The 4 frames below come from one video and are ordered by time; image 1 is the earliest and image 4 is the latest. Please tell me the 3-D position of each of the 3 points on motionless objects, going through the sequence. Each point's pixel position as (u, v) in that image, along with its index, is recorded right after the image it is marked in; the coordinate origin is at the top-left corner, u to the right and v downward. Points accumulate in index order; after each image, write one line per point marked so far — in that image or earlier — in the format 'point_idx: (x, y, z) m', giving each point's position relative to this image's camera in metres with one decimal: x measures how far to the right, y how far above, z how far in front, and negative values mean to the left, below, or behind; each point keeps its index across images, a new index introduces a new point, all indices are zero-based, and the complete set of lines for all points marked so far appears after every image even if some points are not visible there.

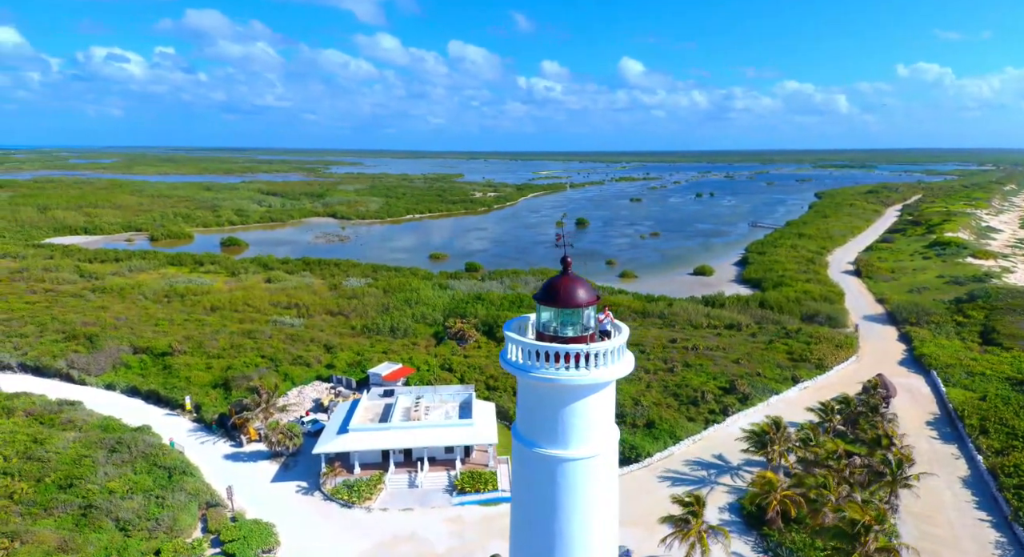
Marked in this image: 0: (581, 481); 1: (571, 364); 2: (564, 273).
0: (+1.2, -3.5, +12.2) m
1: (+1.0, -1.5, +11.9) m
2: (+0.9, +0.1, +12.4) m
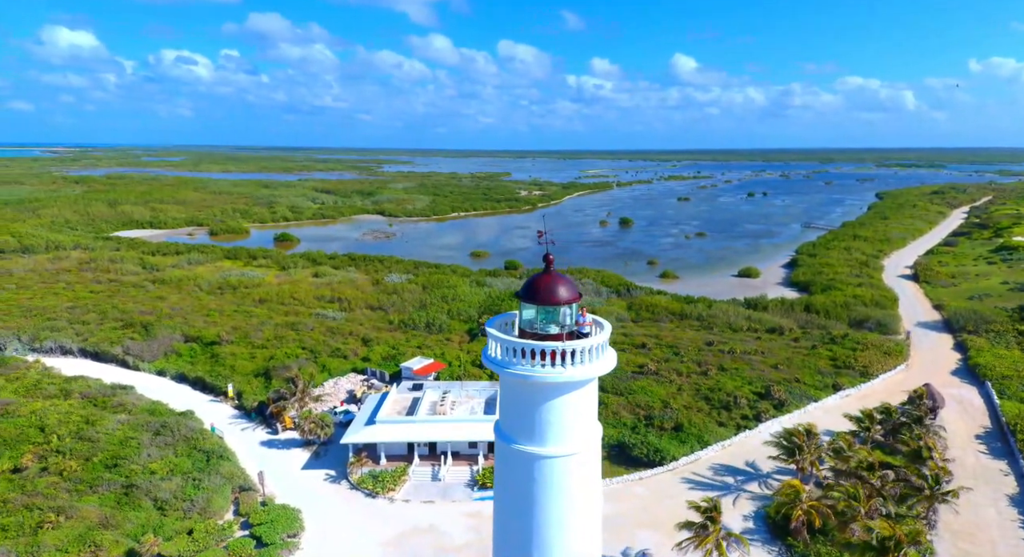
0: (+0.8, -3.4, +12.2) m
1: (+0.6, -1.4, +11.9) m
2: (+0.6, +0.1, +12.4) m
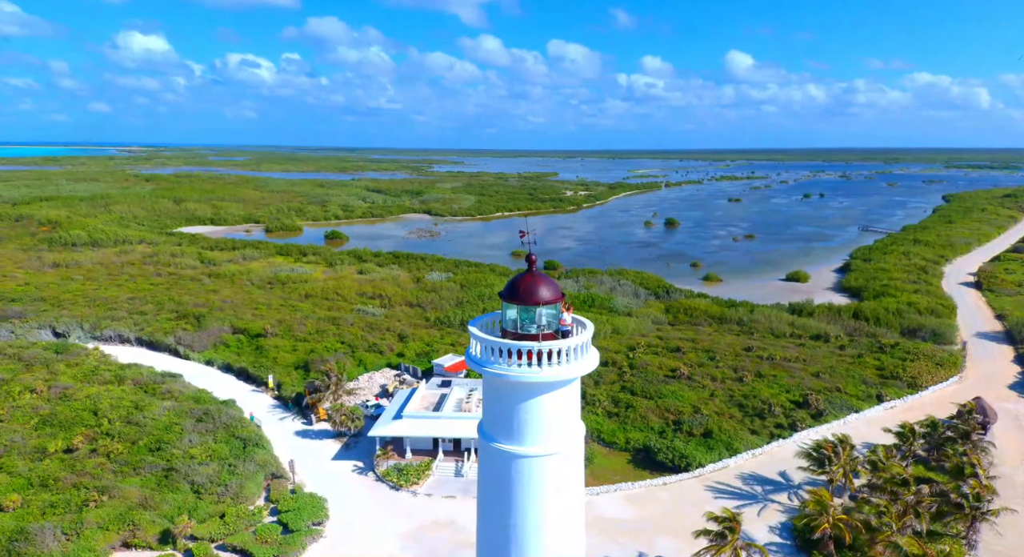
0: (+0.4, -3.4, +12.1) m
1: (+0.2, -1.4, +11.9) m
2: (+0.3, +0.1, +12.3) m
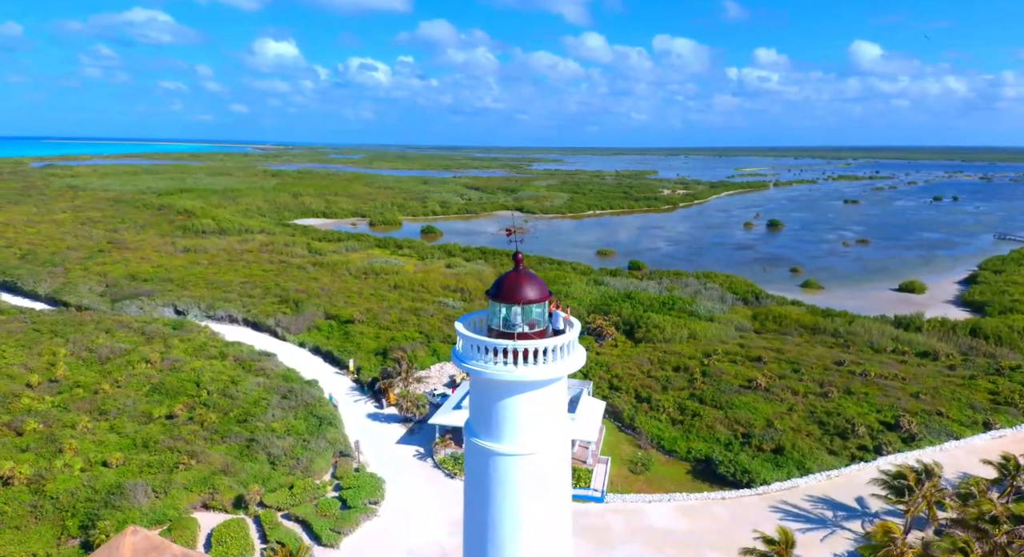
0: (0.0, -3.3, +12.0) m
1: (-0.1, -1.2, +11.8) m
2: (+0.1, +0.3, +12.2) m
